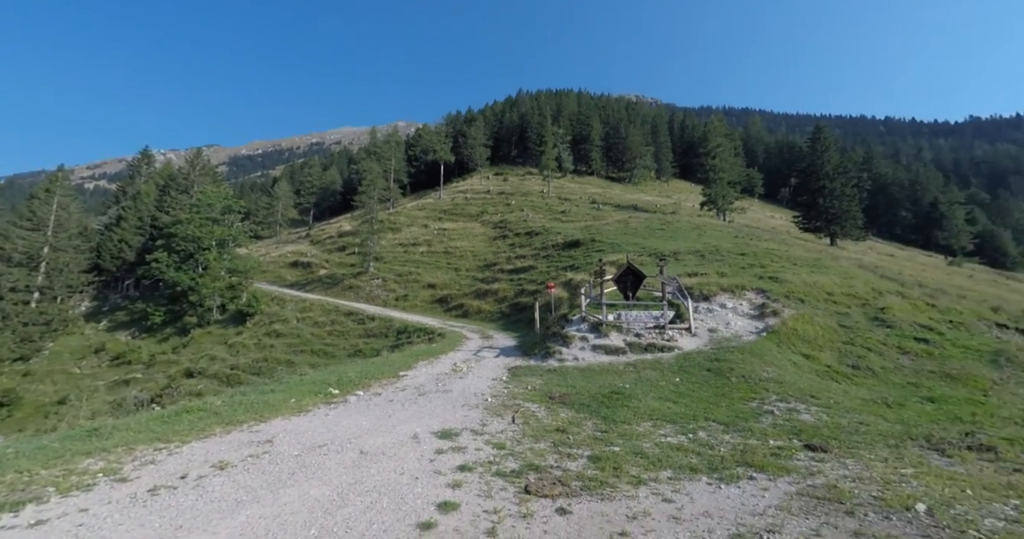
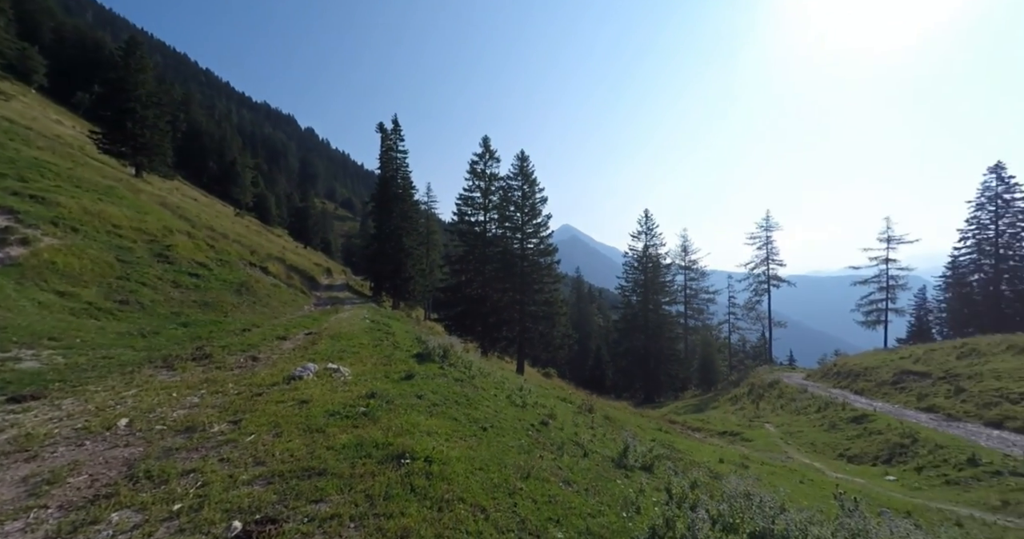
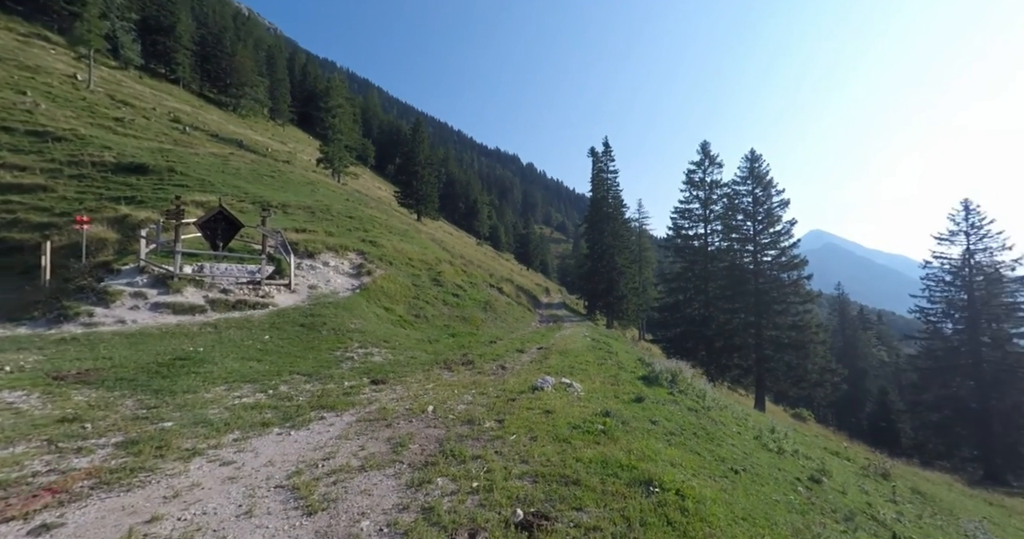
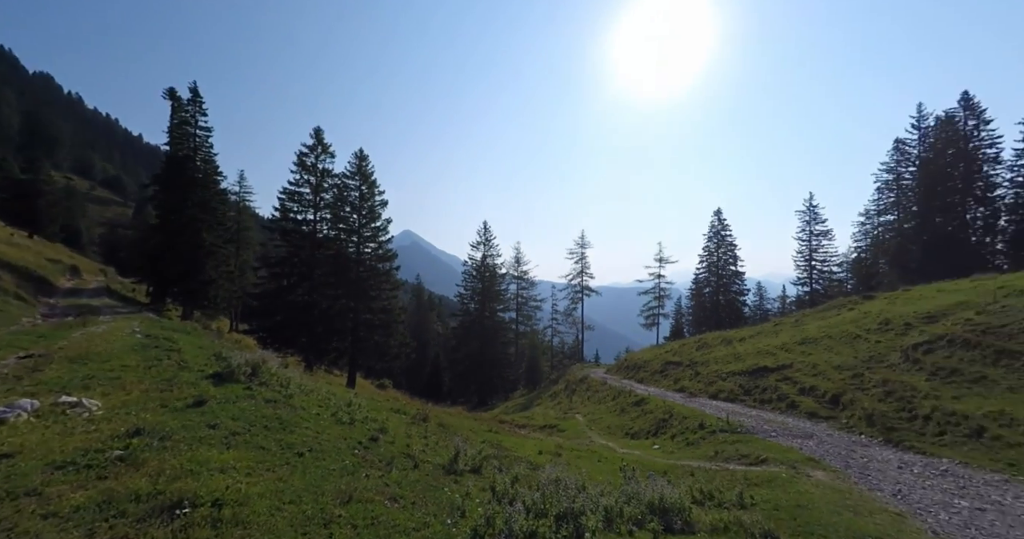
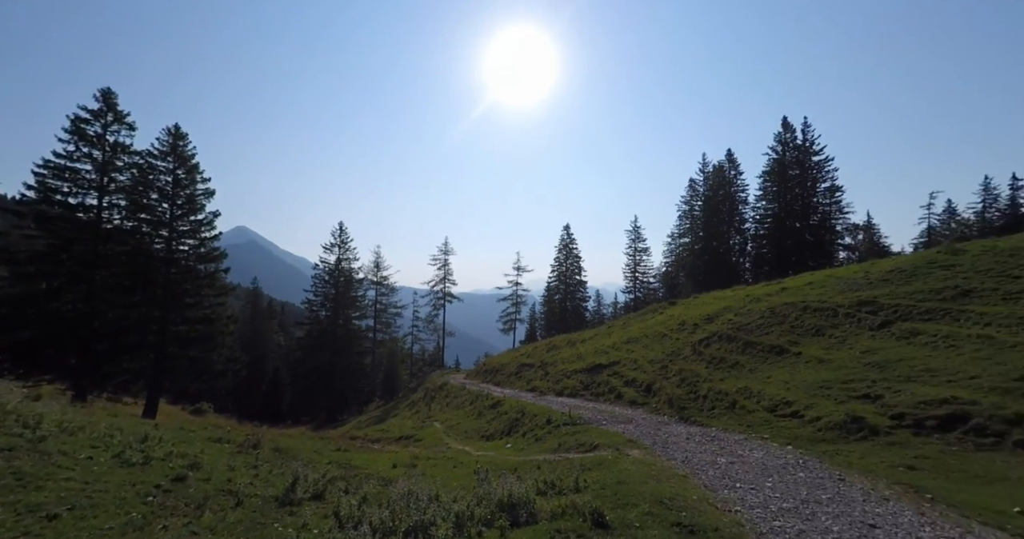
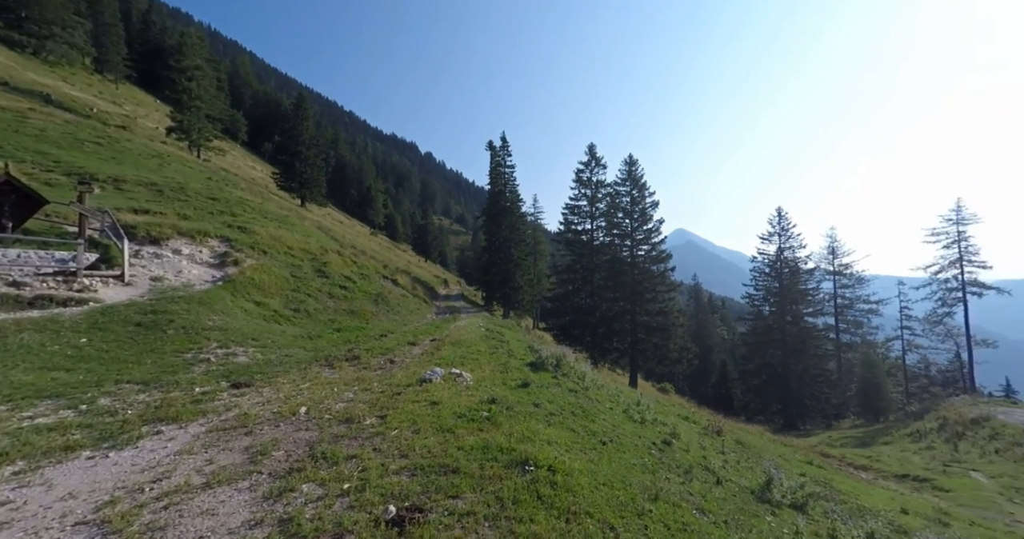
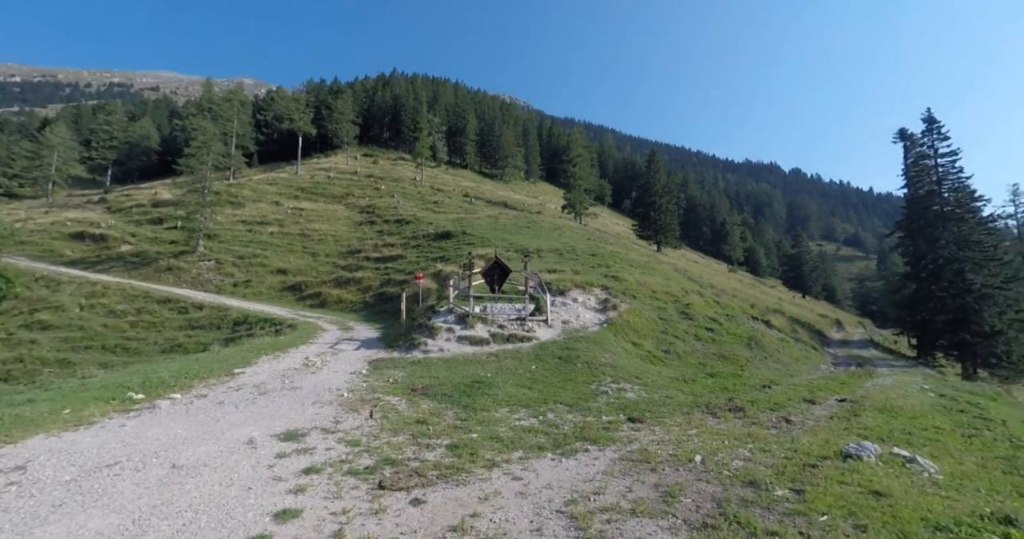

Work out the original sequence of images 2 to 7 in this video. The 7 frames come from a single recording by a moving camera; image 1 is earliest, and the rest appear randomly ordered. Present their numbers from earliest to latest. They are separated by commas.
7, 3, 6, 2, 4, 5
